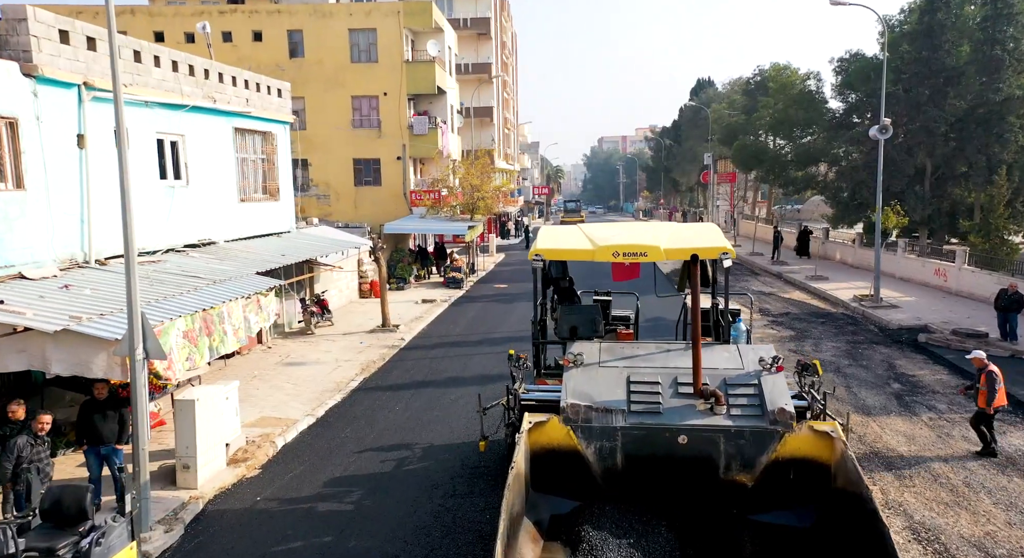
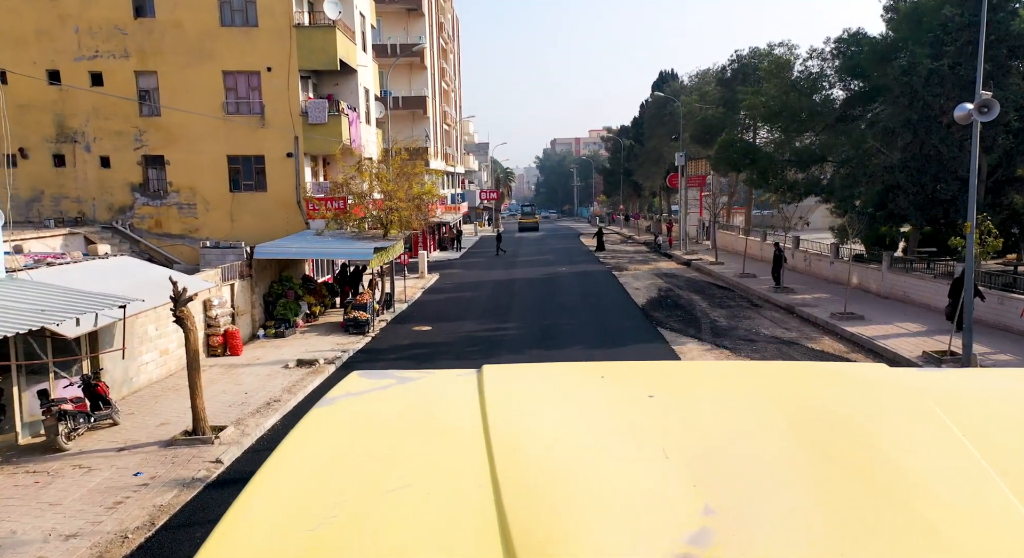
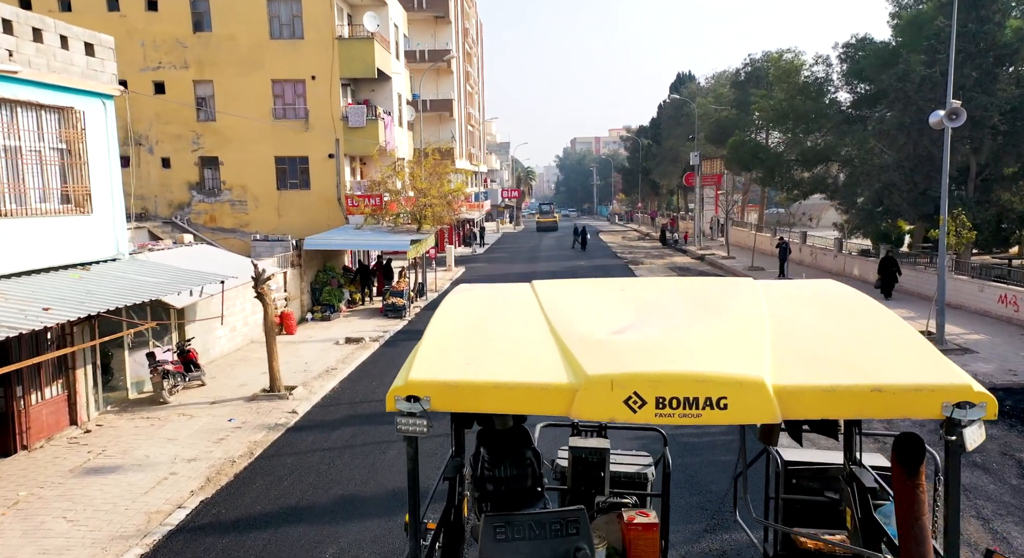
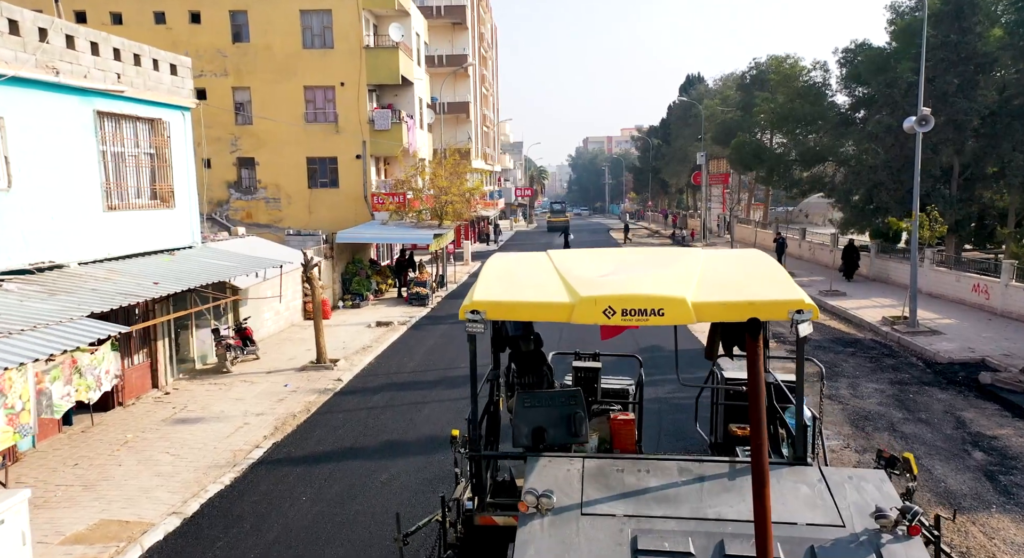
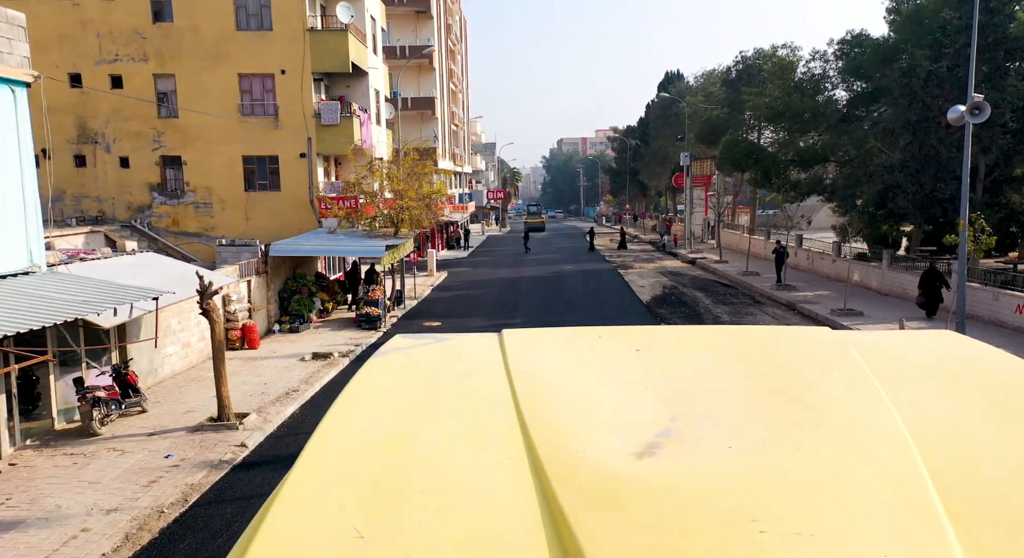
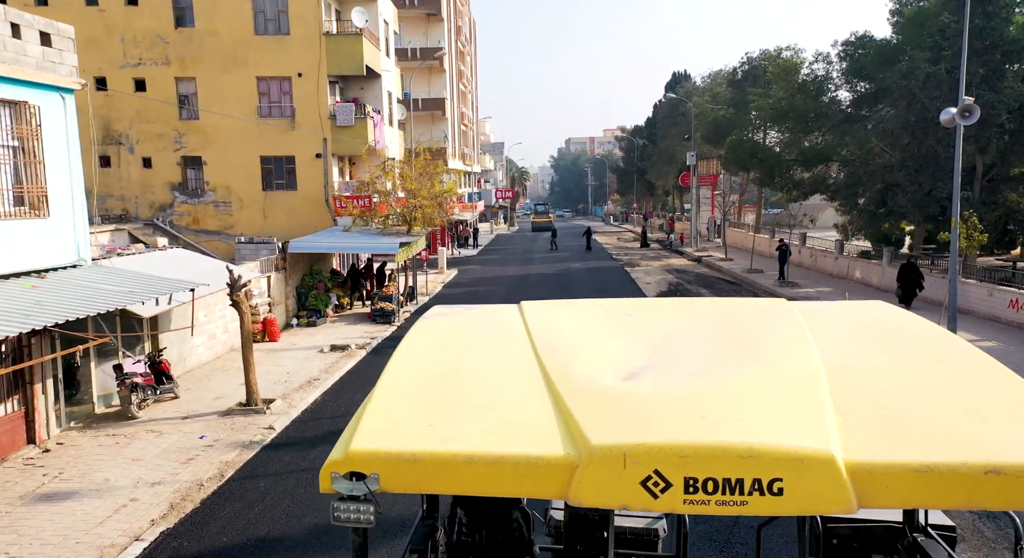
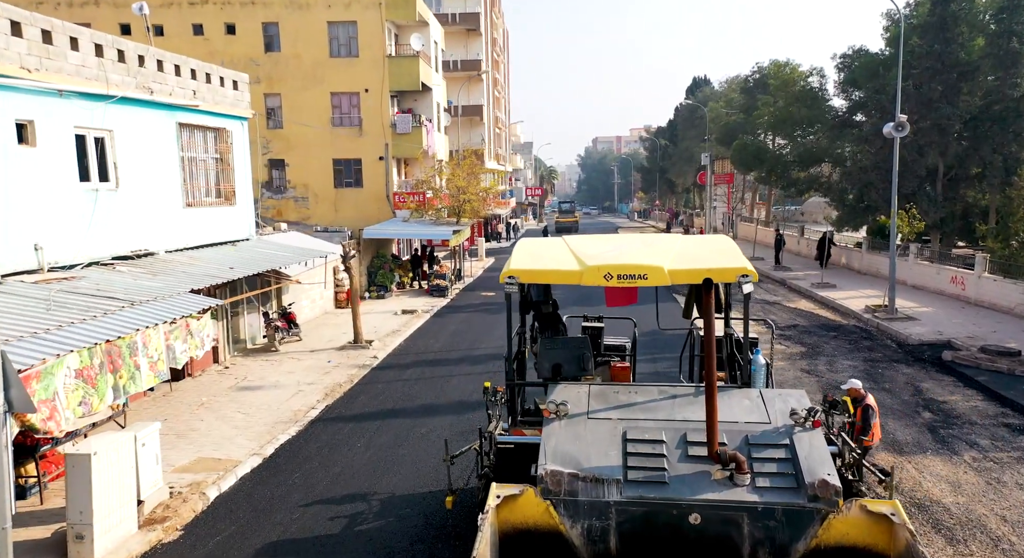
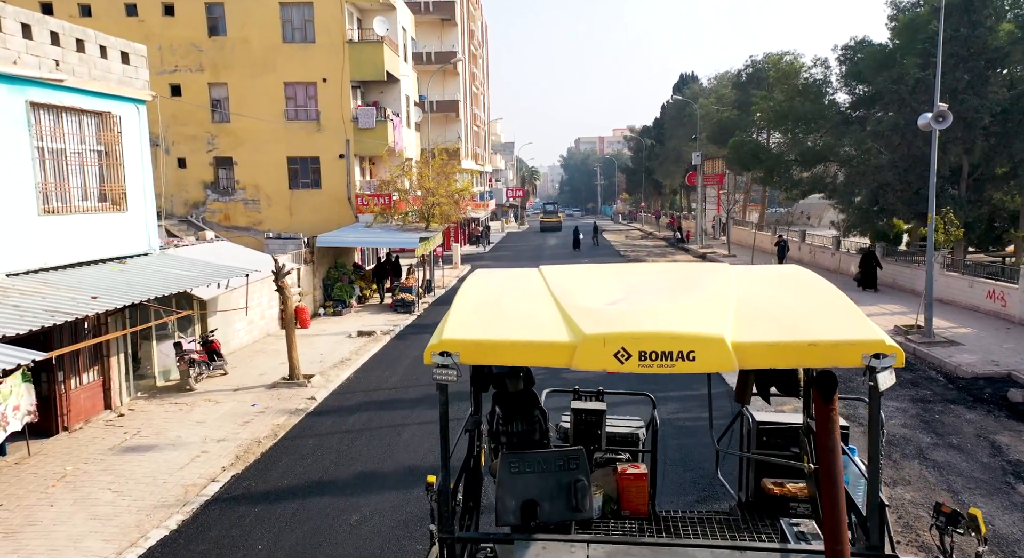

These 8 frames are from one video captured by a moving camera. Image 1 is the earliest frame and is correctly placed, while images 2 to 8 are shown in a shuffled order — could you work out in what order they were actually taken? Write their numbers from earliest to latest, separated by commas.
7, 4, 8, 3, 6, 5, 2
